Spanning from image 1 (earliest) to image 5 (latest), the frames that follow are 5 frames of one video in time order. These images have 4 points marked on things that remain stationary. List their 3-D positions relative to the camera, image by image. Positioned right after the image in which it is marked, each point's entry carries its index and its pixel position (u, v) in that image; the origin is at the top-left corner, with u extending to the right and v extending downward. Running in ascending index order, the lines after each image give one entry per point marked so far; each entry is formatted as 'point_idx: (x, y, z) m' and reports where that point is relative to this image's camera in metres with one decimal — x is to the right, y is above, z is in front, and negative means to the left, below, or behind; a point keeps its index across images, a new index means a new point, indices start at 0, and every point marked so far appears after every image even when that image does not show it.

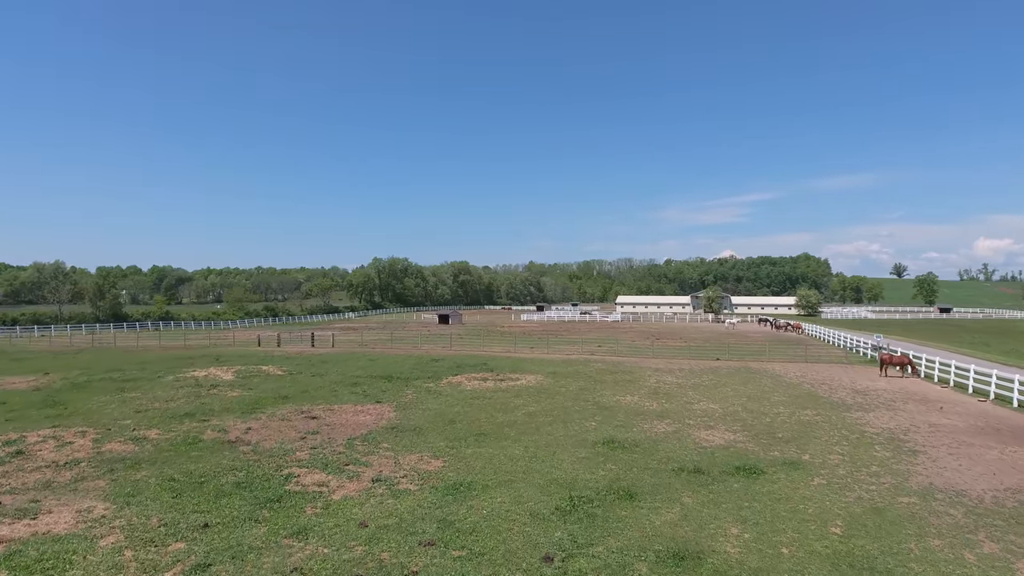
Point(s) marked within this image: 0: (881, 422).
0: (+12.4, -4.5, +17.5) m
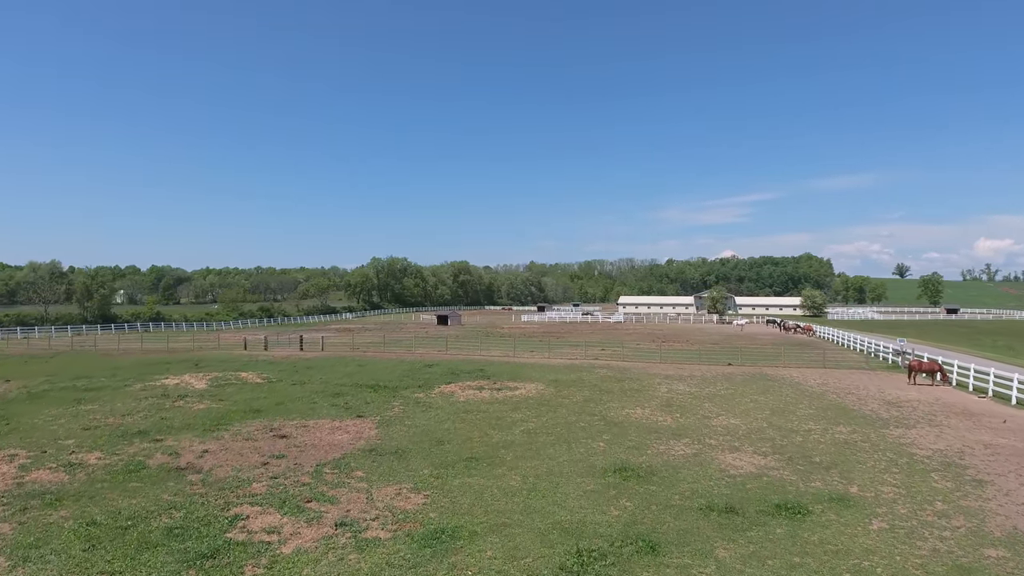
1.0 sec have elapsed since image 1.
0: (+12.3, -4.5, +15.3) m
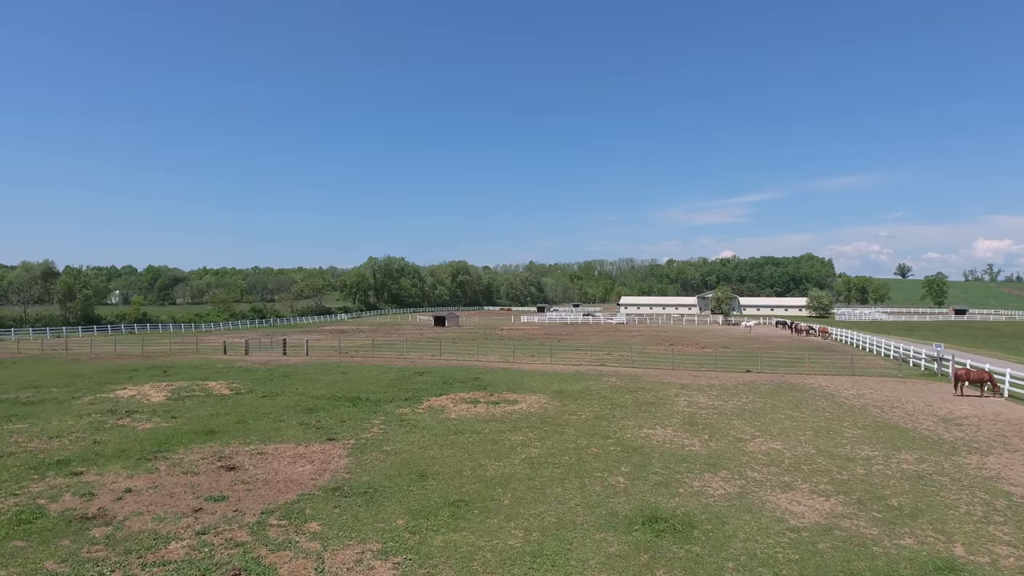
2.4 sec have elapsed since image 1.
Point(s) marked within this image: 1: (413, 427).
0: (+12.2, -4.5, +12.6) m
1: (-3.1, -4.4, +16.3) m
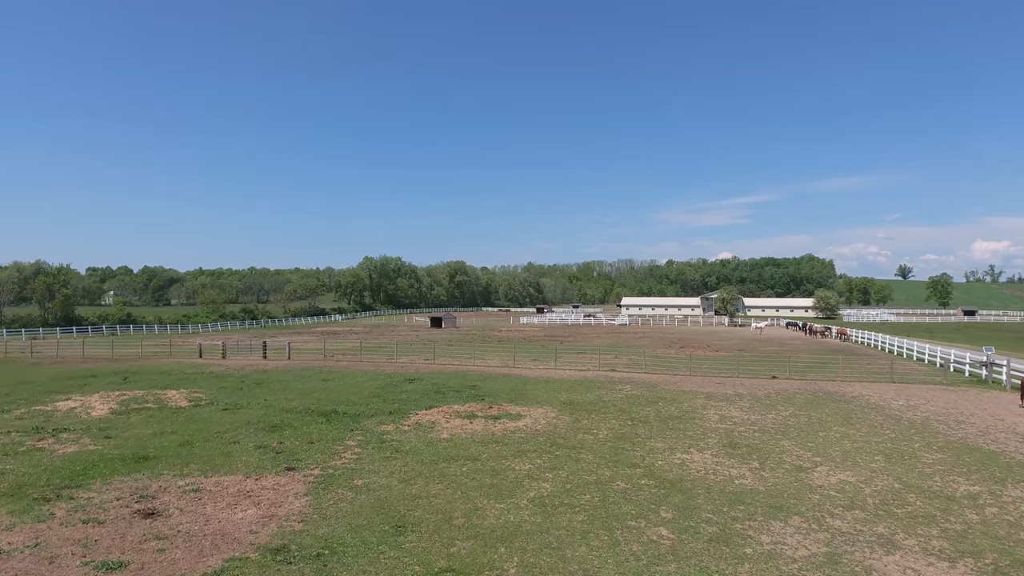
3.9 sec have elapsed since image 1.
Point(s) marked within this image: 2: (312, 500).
0: (+12.4, -4.3, +9.6) m
1: (-3.0, -4.2, +13.3) m
2: (-3.9, -4.2, +10.3) m
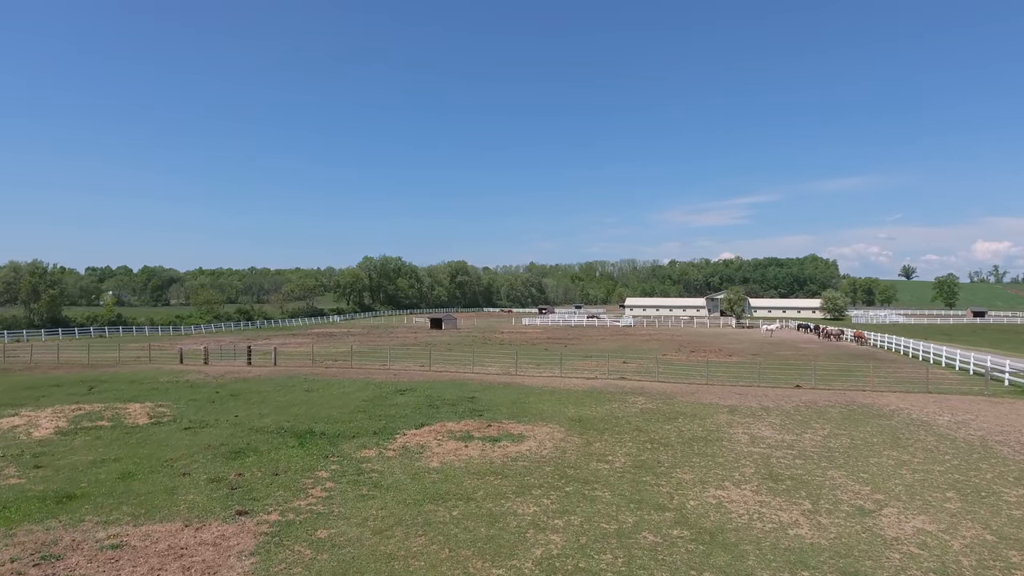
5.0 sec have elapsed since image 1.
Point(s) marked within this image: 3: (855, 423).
0: (+12.4, -4.4, +7.4) m
1: (-3.0, -4.2, +11.2) m
2: (-3.9, -4.2, +8.1) m
3: (+11.7, -4.6, +18.0) m
